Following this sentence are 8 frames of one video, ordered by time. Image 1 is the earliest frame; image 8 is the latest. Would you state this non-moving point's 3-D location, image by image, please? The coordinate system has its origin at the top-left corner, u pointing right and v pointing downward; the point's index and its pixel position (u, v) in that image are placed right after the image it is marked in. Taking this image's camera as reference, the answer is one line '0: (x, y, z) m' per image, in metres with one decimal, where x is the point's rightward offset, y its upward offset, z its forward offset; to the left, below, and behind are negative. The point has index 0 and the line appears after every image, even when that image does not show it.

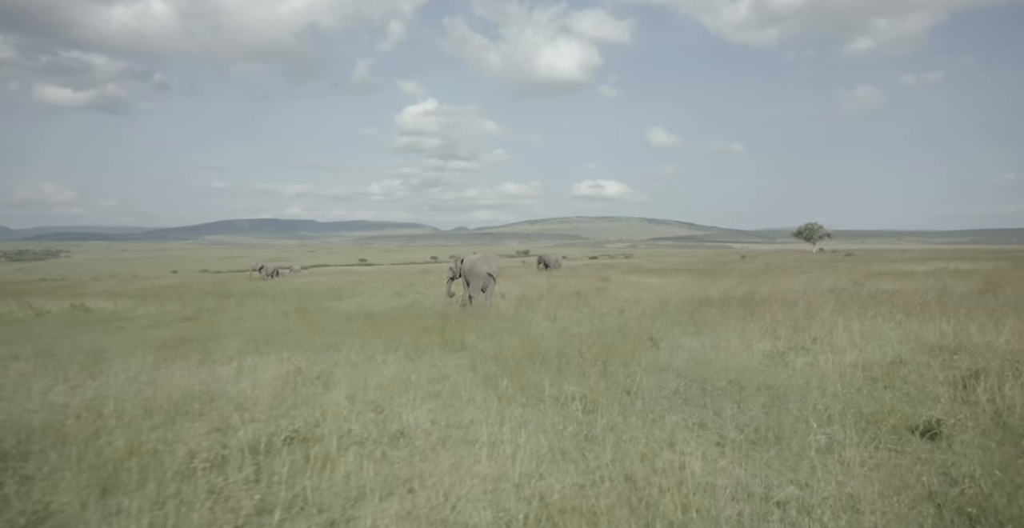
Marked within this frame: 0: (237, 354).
0: (-6.0, -1.8, +14.5) m
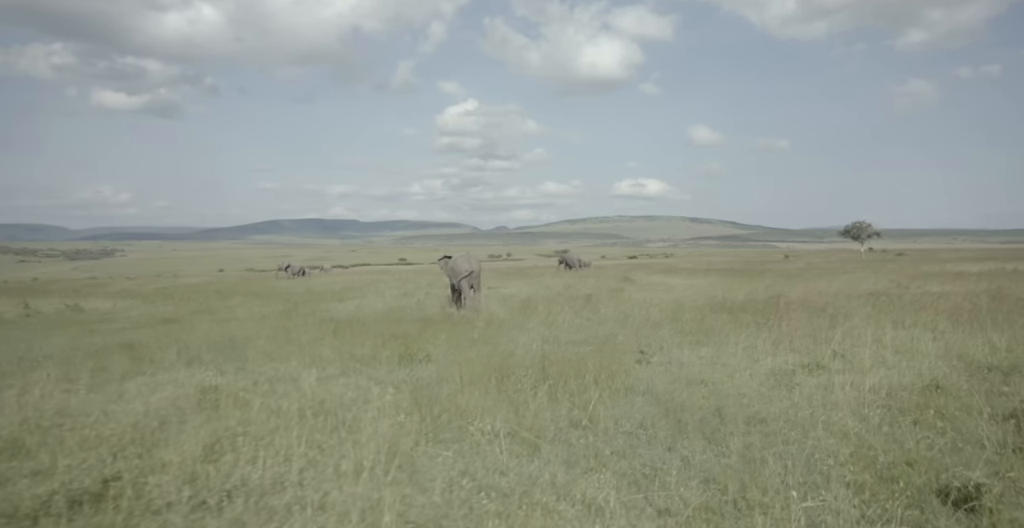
0: (-6.6, -1.8, +12.9) m
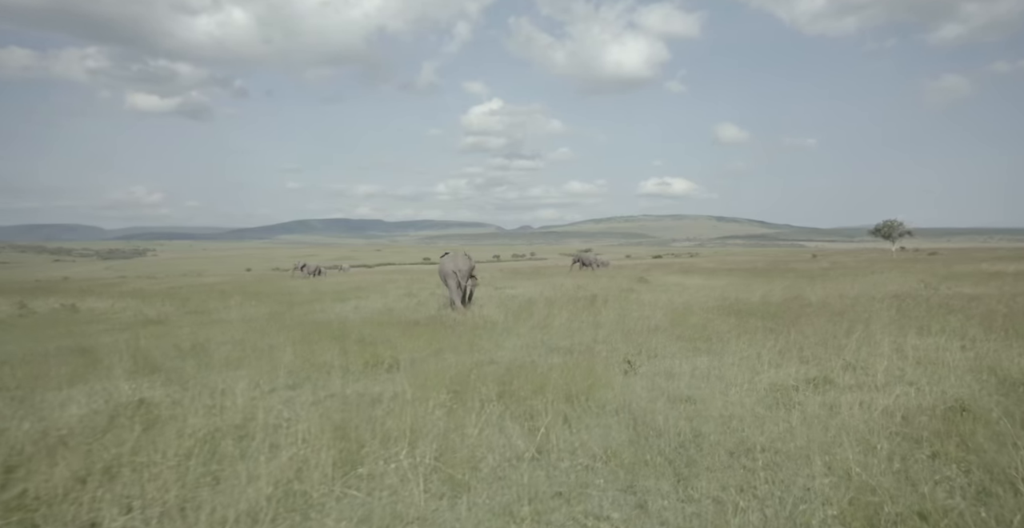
0: (-7.1, -1.8, +11.9) m
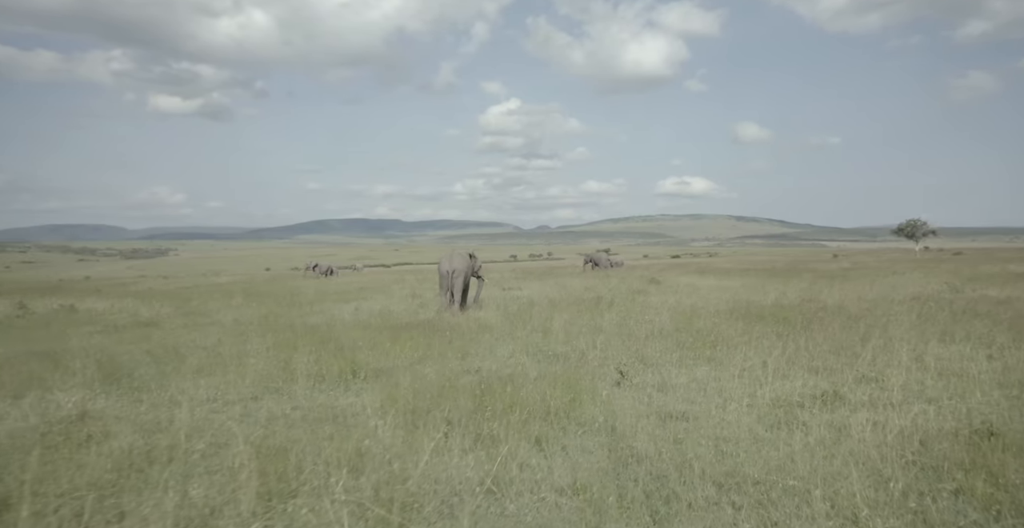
0: (-7.4, -1.8, +11.3) m
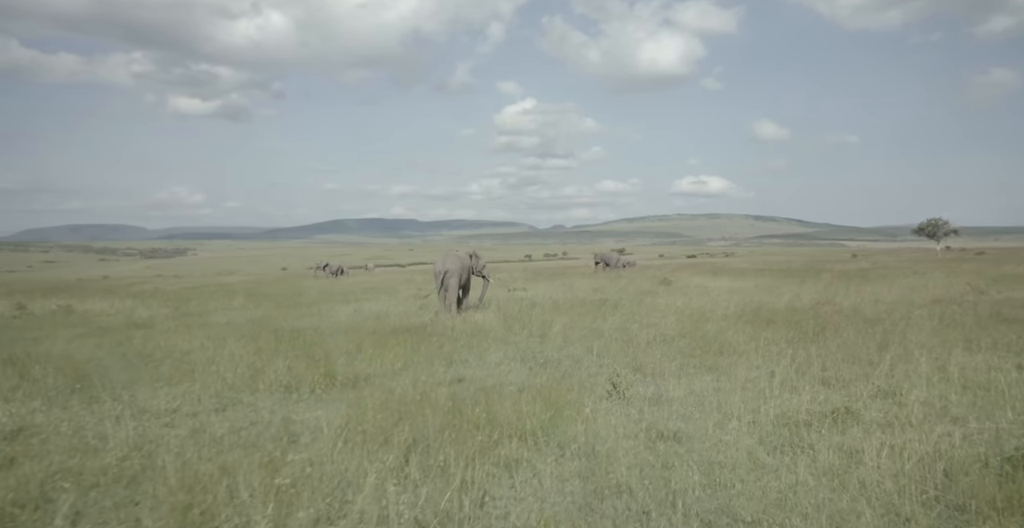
0: (-7.6, -1.9, +10.6) m
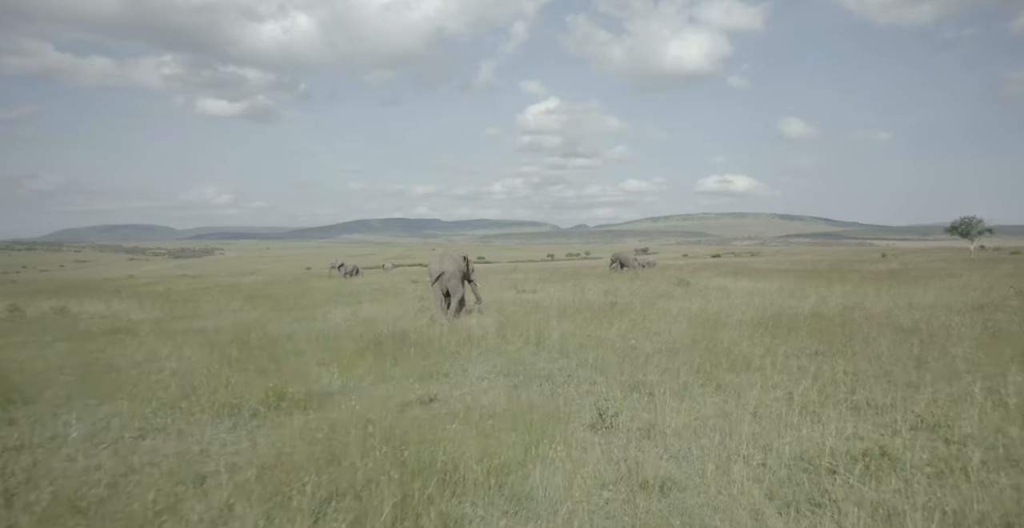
0: (-8.0, -1.9, +9.5) m
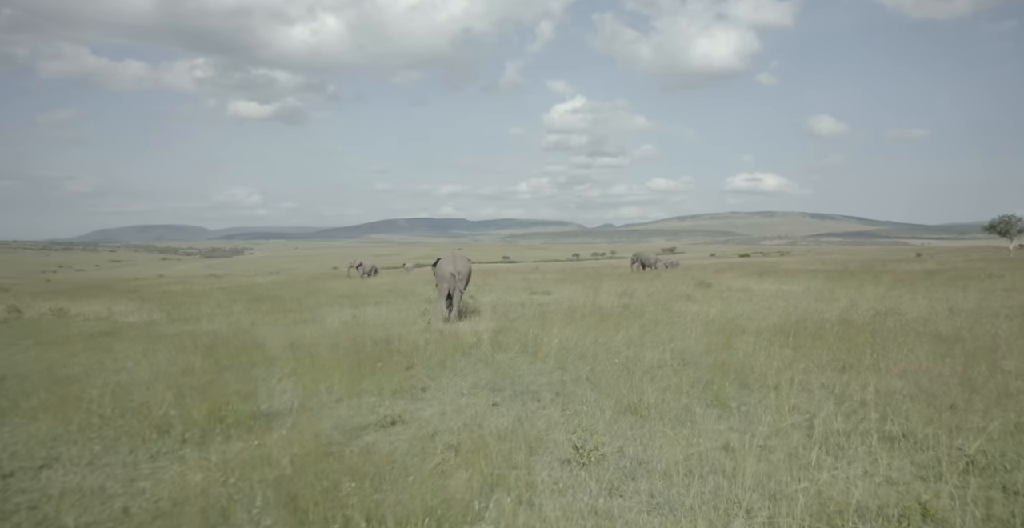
0: (-8.3, -1.9, +8.5) m
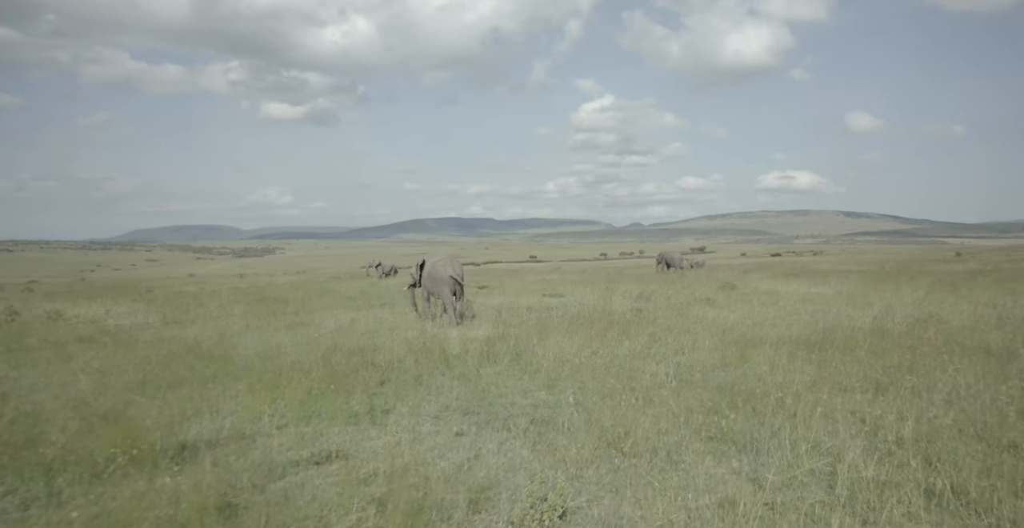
0: (-8.8, -2.0, +7.4) m
